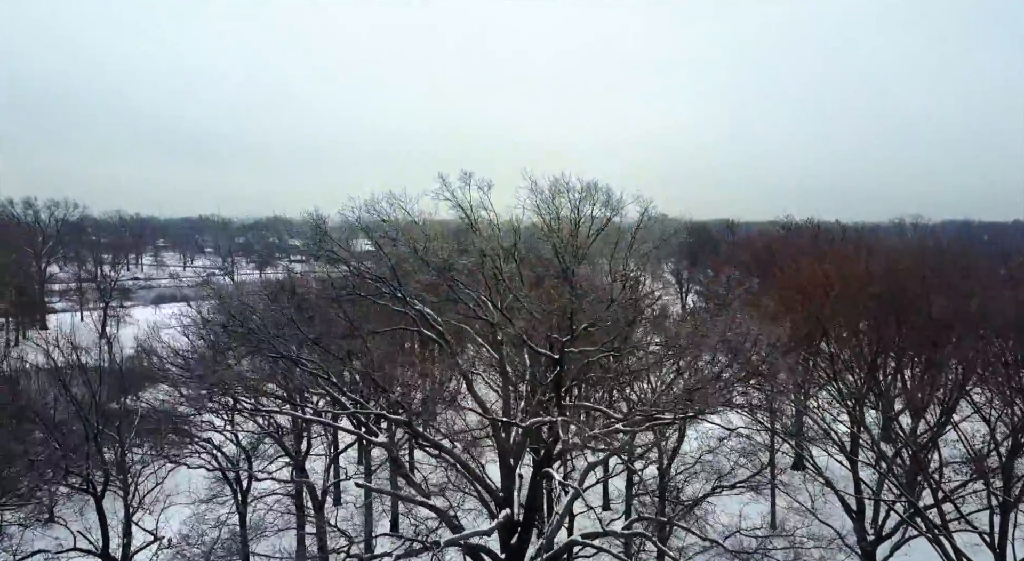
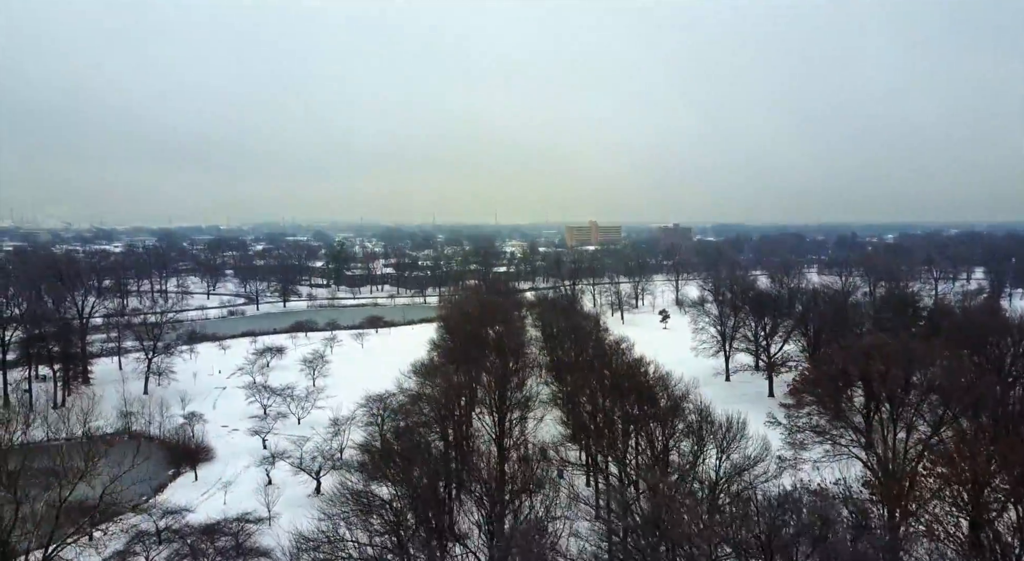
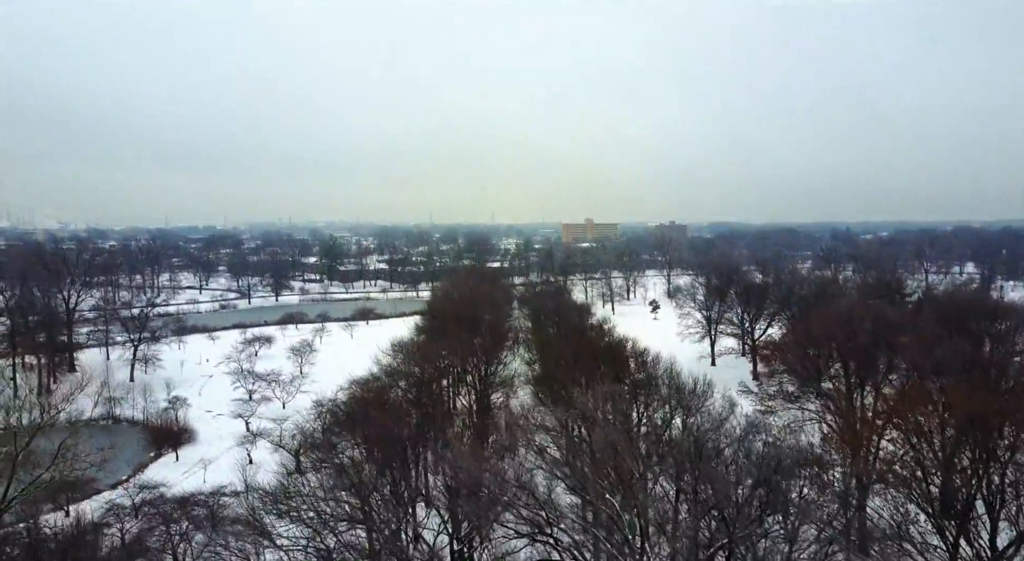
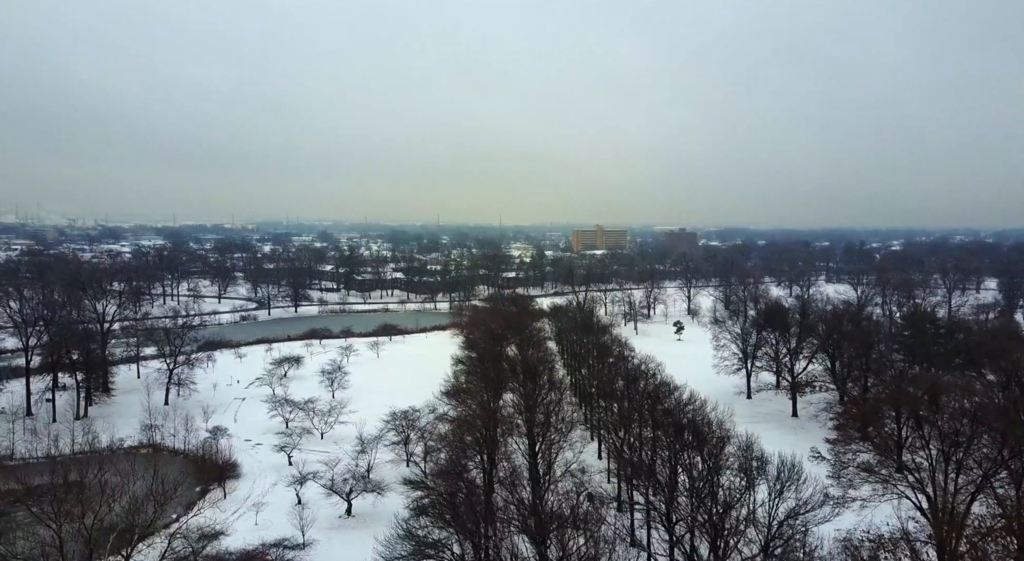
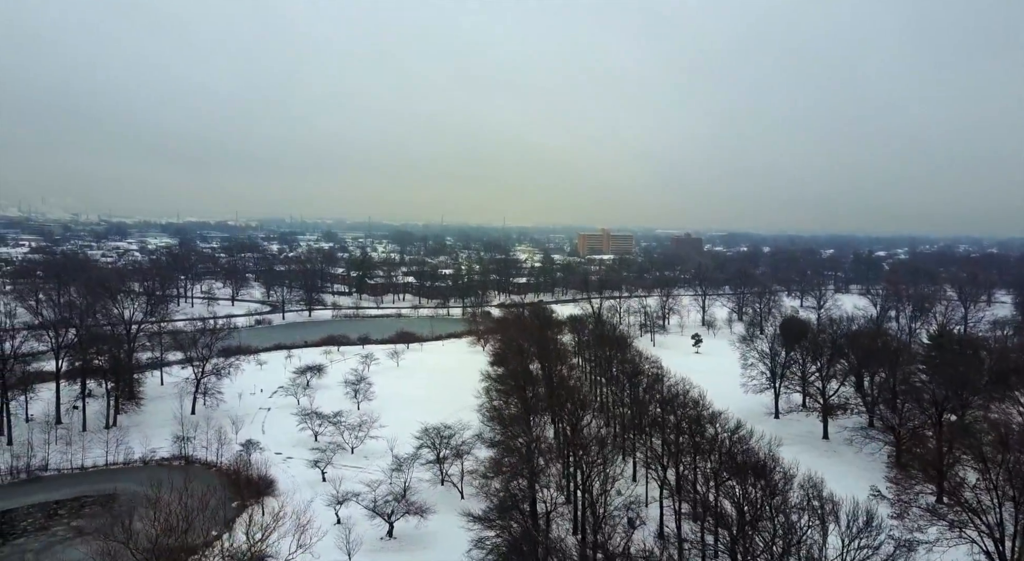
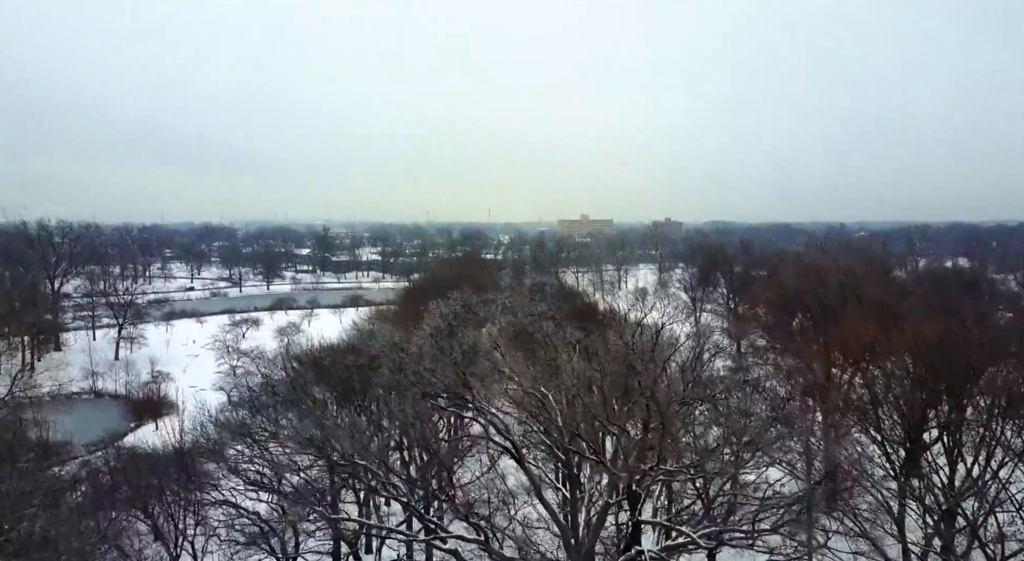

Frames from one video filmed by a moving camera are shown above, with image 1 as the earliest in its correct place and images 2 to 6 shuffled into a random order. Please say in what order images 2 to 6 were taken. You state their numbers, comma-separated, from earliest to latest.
6, 3, 2, 4, 5
